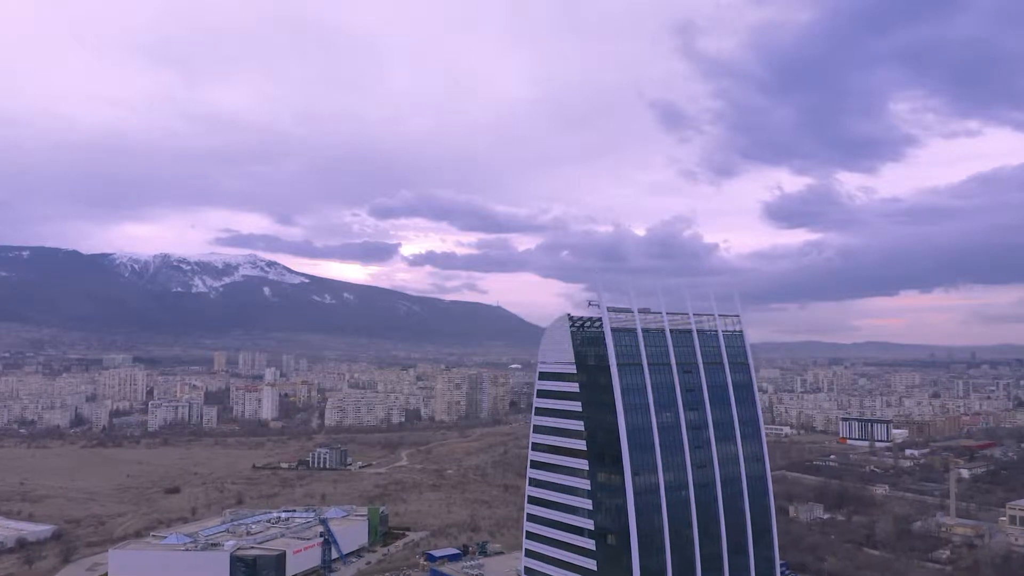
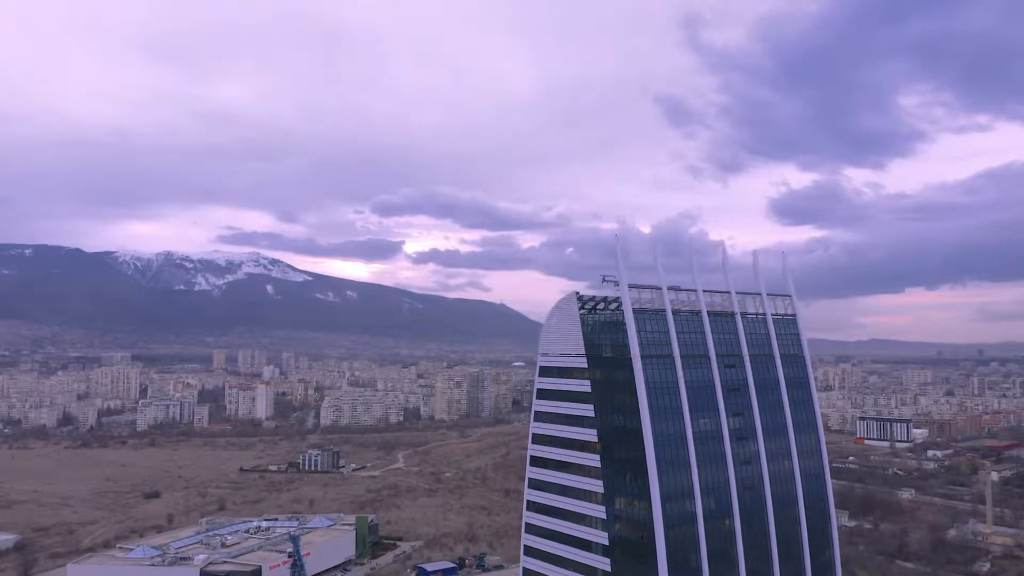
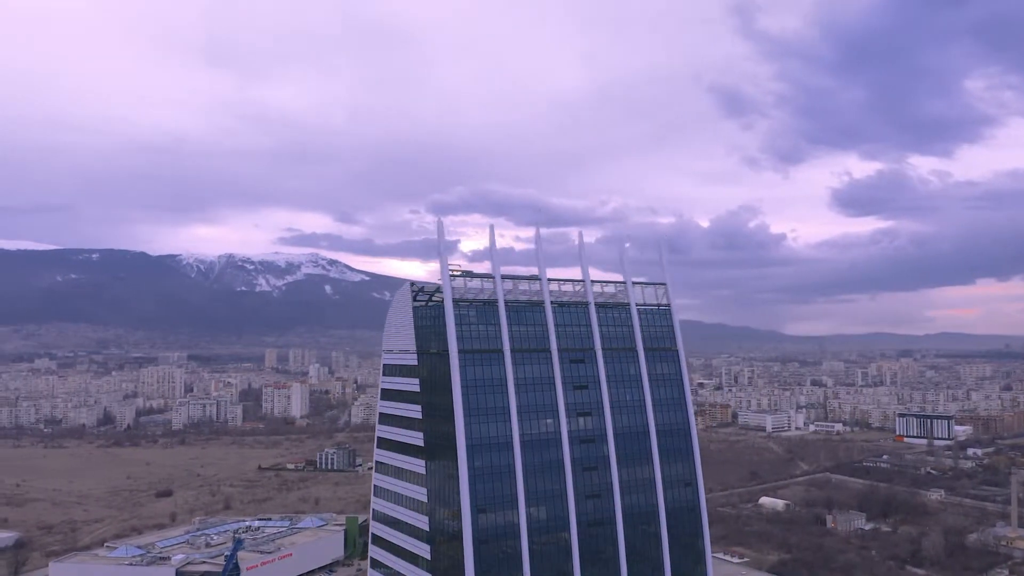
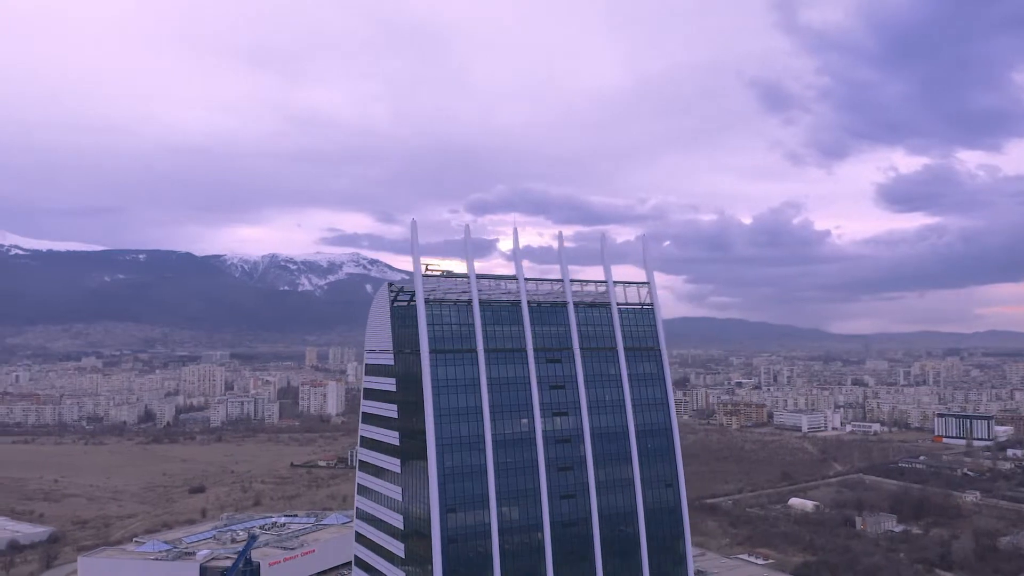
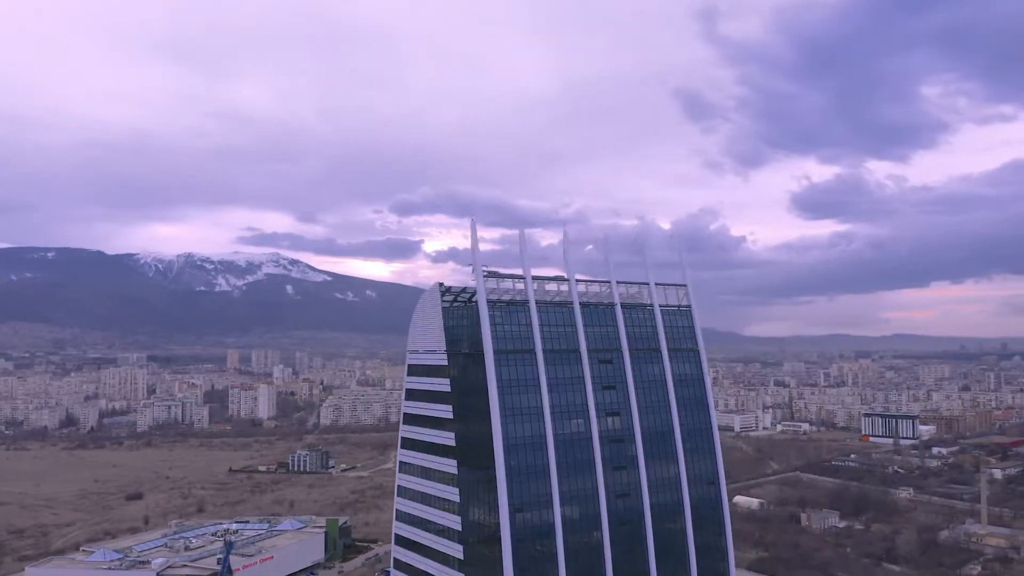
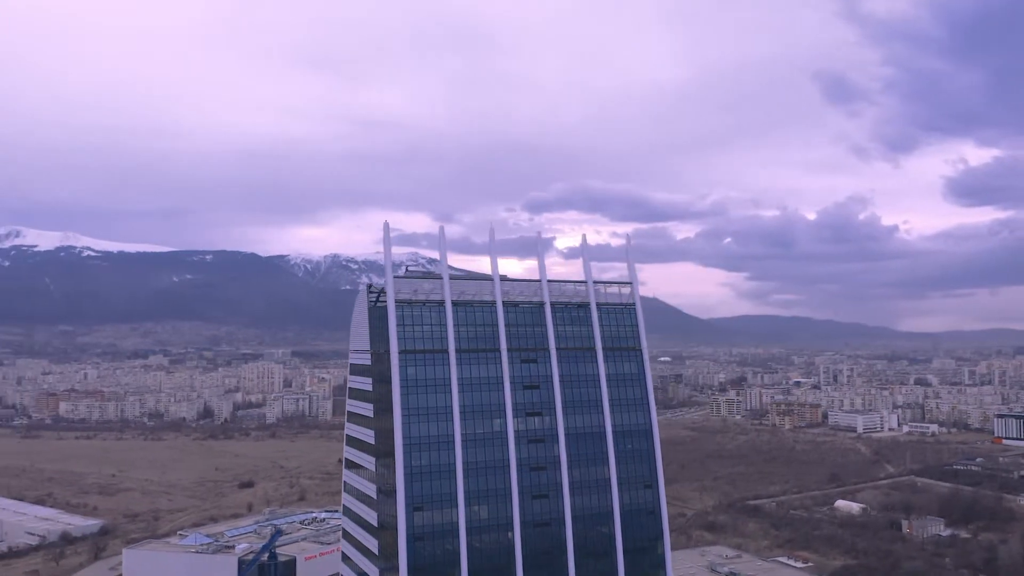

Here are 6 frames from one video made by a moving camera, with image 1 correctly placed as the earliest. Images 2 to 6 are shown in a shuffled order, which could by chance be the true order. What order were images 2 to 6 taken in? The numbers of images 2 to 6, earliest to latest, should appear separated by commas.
2, 5, 3, 4, 6
